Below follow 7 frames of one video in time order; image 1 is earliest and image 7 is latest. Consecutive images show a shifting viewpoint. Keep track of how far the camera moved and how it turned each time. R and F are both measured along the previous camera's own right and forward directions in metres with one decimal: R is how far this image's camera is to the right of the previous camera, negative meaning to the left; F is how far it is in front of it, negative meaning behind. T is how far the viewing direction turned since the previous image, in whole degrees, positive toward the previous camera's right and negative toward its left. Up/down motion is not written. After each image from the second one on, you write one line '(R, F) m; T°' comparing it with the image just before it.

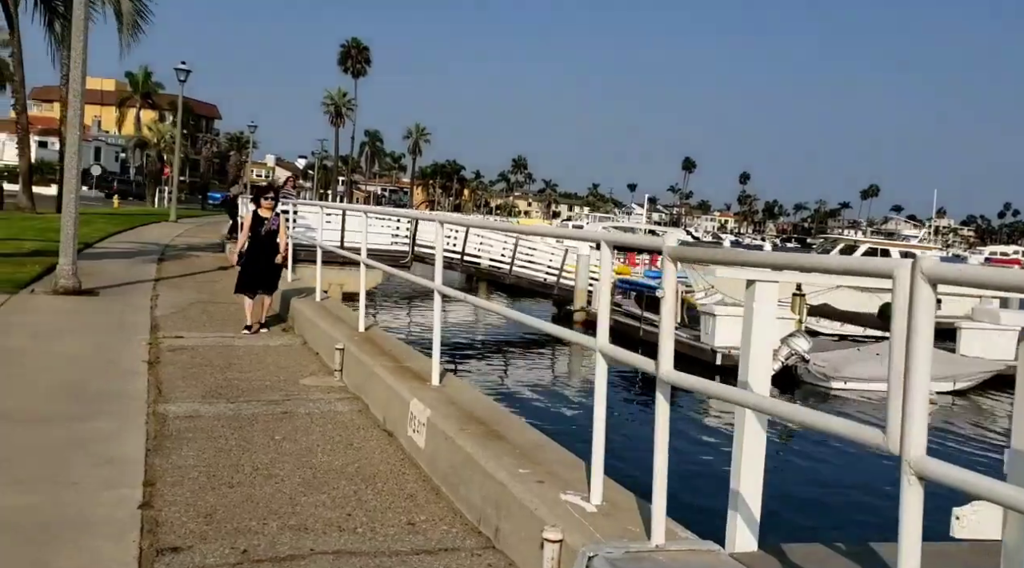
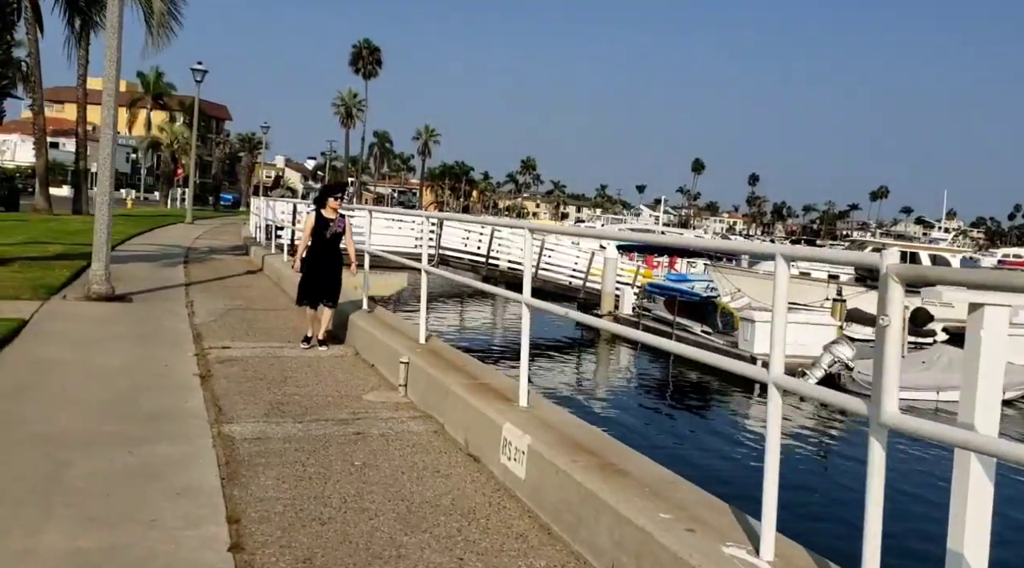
(-0.5, +0.3) m; -1°
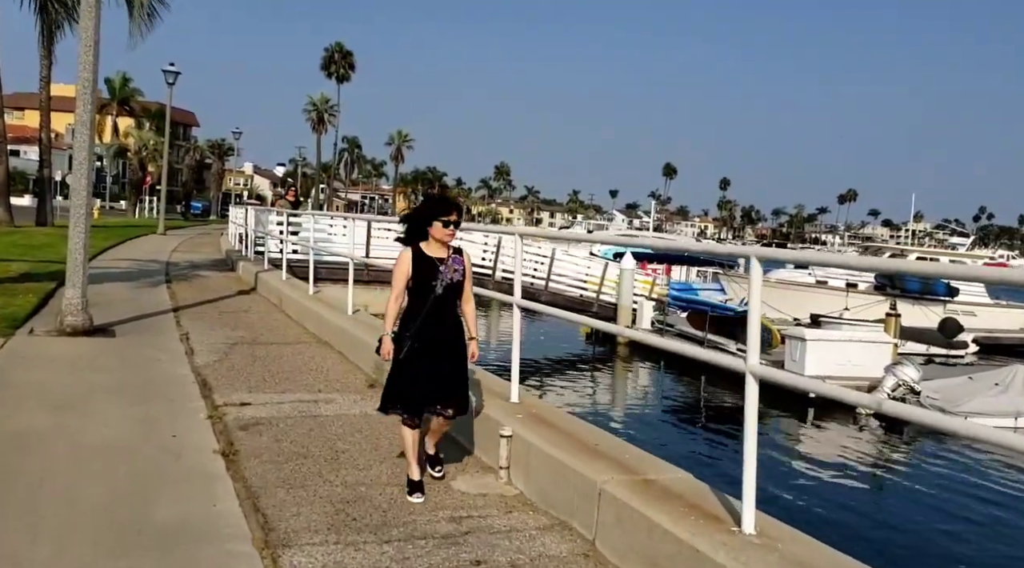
(-0.8, +1.5) m; +2°
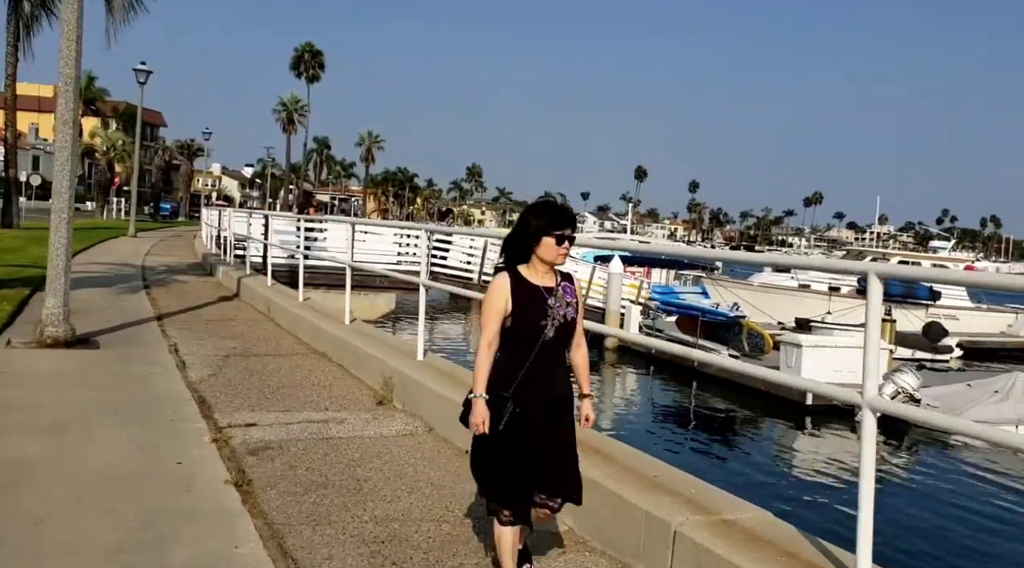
(-0.3, +0.3) m; +2°
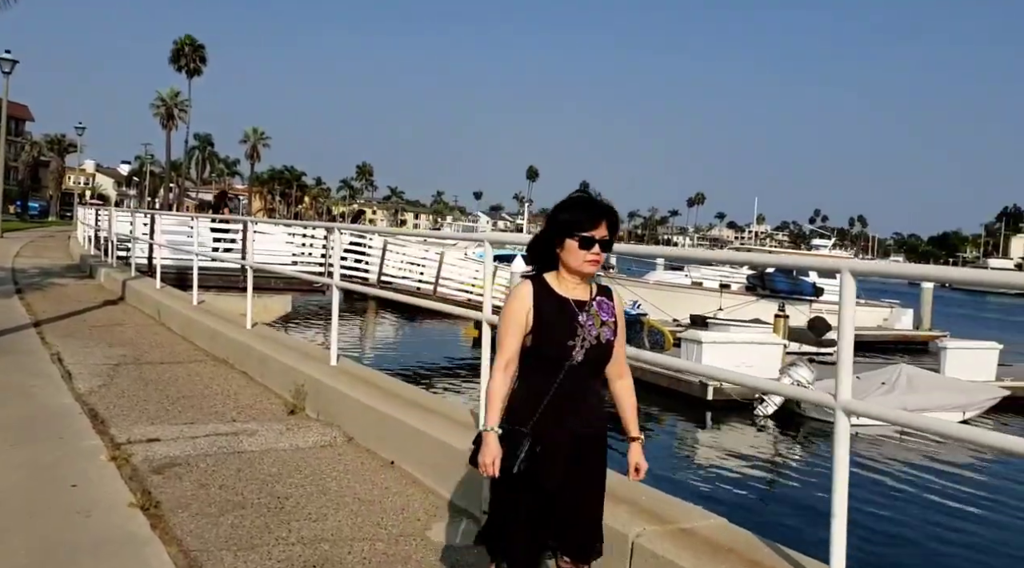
(-0.2, +0.2) m; +7°
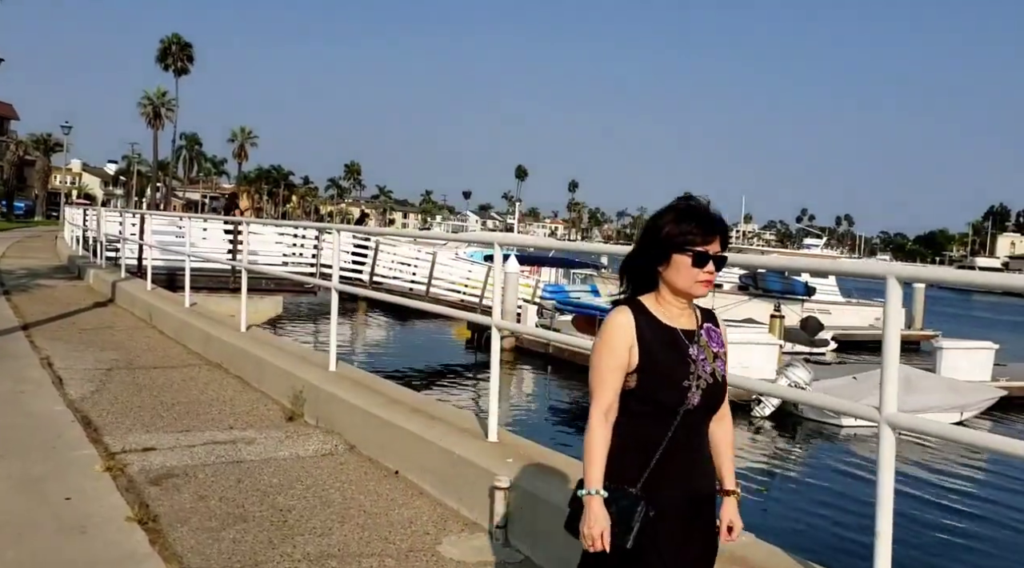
(-0.1, +0.1) m; +1°
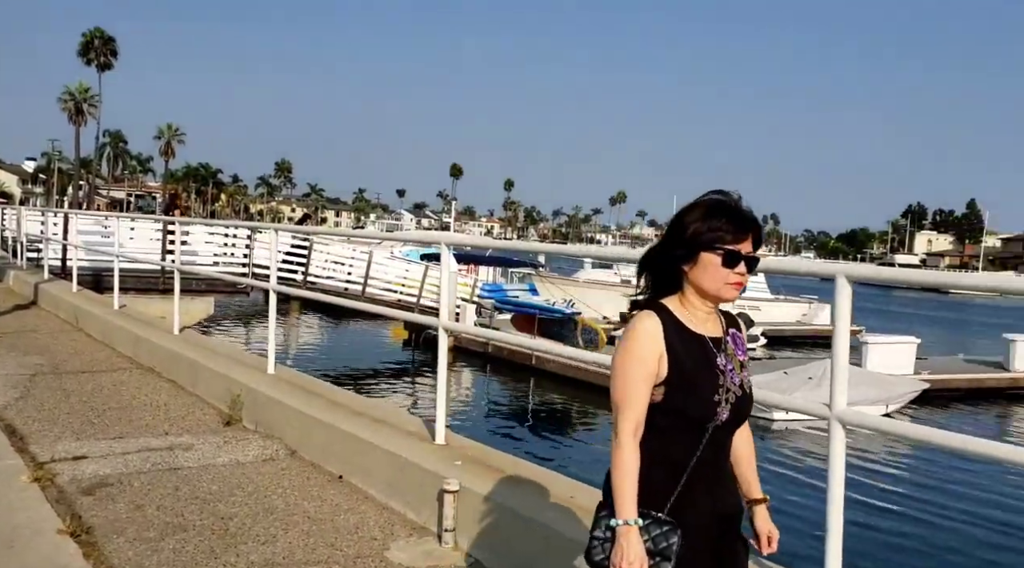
(-0.1, 0.0) m; +4°
